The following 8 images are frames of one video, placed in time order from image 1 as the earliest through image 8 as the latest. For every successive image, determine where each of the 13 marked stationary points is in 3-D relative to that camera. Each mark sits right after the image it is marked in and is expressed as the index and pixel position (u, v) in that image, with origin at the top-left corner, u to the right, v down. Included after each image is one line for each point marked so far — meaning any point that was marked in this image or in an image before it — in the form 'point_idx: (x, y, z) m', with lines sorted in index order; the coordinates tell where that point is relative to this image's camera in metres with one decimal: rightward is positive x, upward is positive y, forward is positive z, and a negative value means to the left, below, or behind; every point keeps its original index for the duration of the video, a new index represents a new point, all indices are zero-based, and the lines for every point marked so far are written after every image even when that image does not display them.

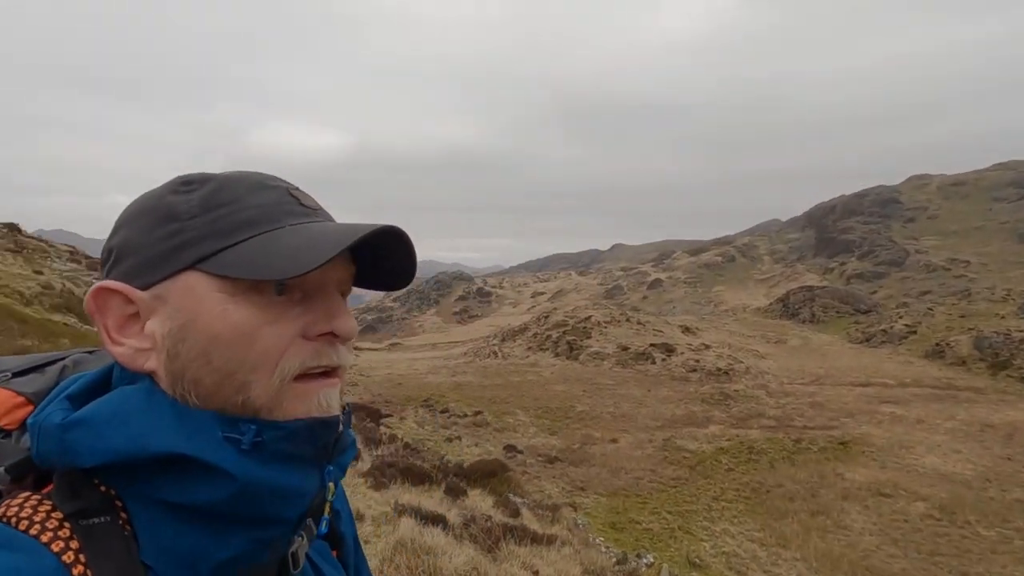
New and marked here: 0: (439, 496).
0: (-2.1, -5.6, +15.9) m
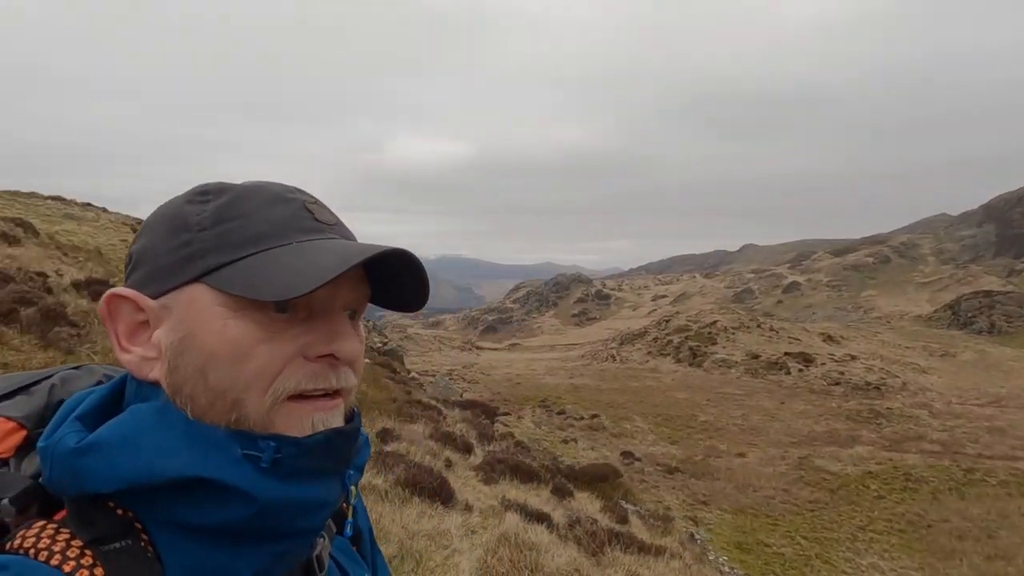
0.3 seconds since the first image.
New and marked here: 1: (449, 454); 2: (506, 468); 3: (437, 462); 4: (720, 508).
0: (+0.9, -5.5, +15.5) m
1: (-1.8, -4.6, +16.3) m
2: (-0.2, -5.1, +16.4) m
3: (-1.9, -4.4, +14.8) m
4: (+7.0, -7.4, +19.6) m
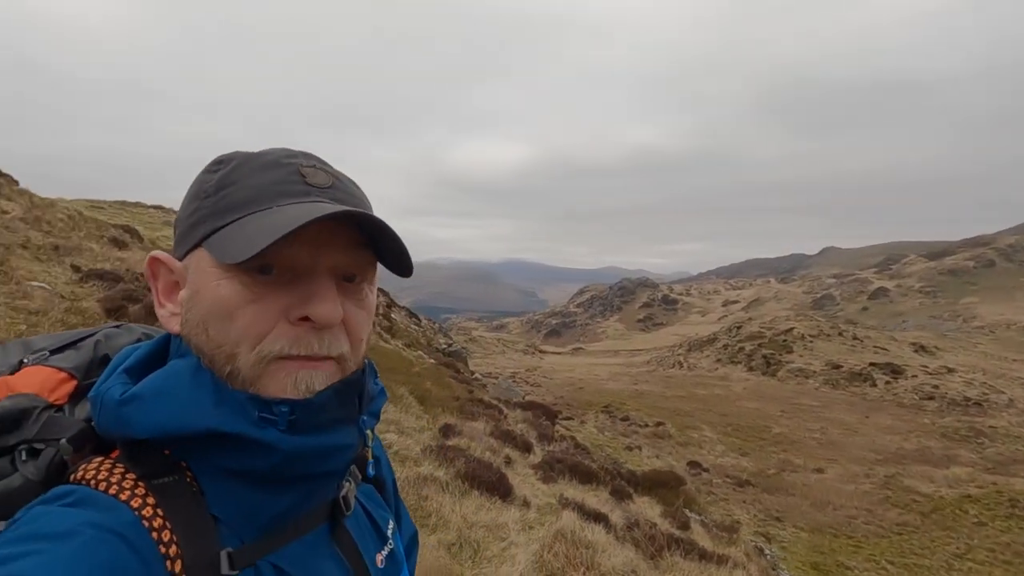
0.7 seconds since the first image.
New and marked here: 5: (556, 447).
0: (+2.5, -5.4, +15.0) m
1: (-0.1, -4.5, +16.1) m
2: (+1.5, -5.0, +16.0) m
3: (-0.4, -4.3, +14.6) m
4: (+9.0, -7.5, +18.4) m
5: (+1.5, -5.4, +19.6) m
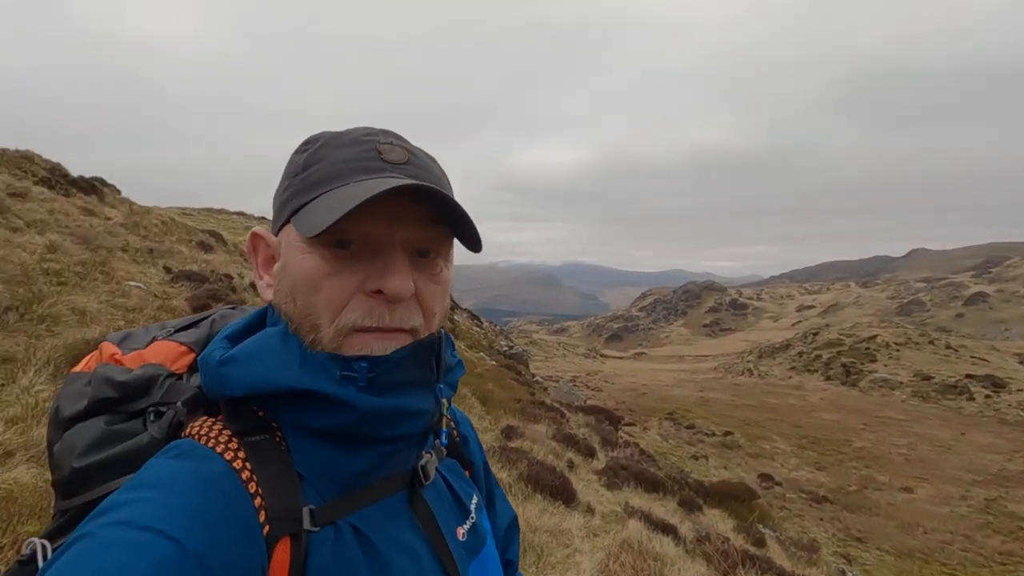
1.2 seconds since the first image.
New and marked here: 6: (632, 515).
0: (+4.1, -5.5, +14.4) m
1: (+1.6, -4.5, +15.7) m
2: (+3.2, -5.0, +15.5) m
3: (+1.2, -4.3, +14.3) m
4: (+10.8, -7.6, +17.0) m
5: (+3.6, -5.4, +19.0) m
6: (+2.5, -4.7, +11.9) m
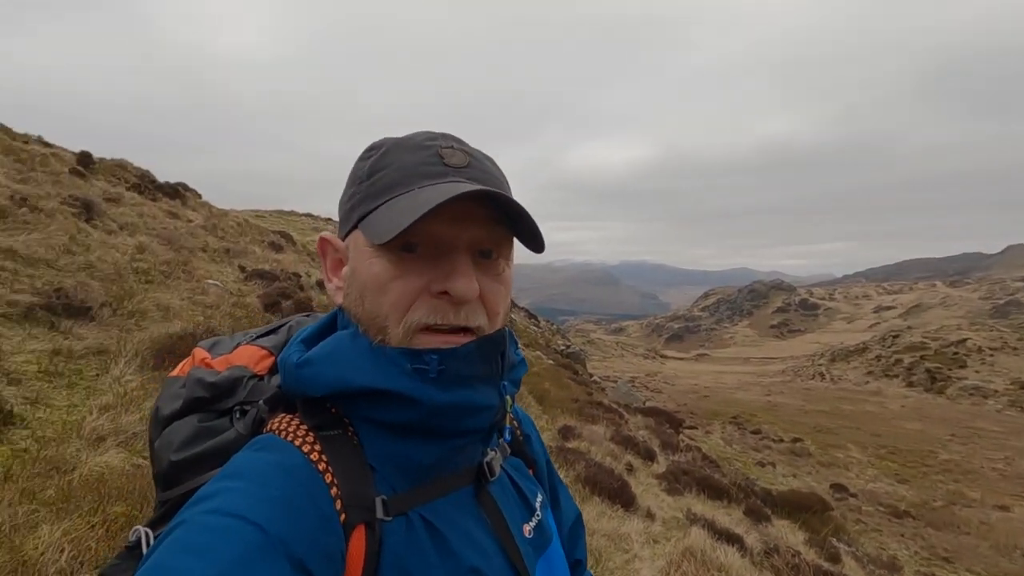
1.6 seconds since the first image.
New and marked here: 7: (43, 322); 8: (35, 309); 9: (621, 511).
0: (+5.4, -5.4, +13.5) m
1: (+3.1, -4.5, +15.1) m
2: (+4.7, -4.9, +14.8) m
3: (+2.5, -4.2, +13.7) m
4: (+12.4, -7.6, +15.5) m
5: (+5.4, -5.4, +18.2) m
6: (+3.6, -4.6, +11.3) m
7: (-5.9, -0.4, +7.3) m
8: (-6.1, -0.3, +7.4) m
9: (+2.0, -4.0, +10.4) m
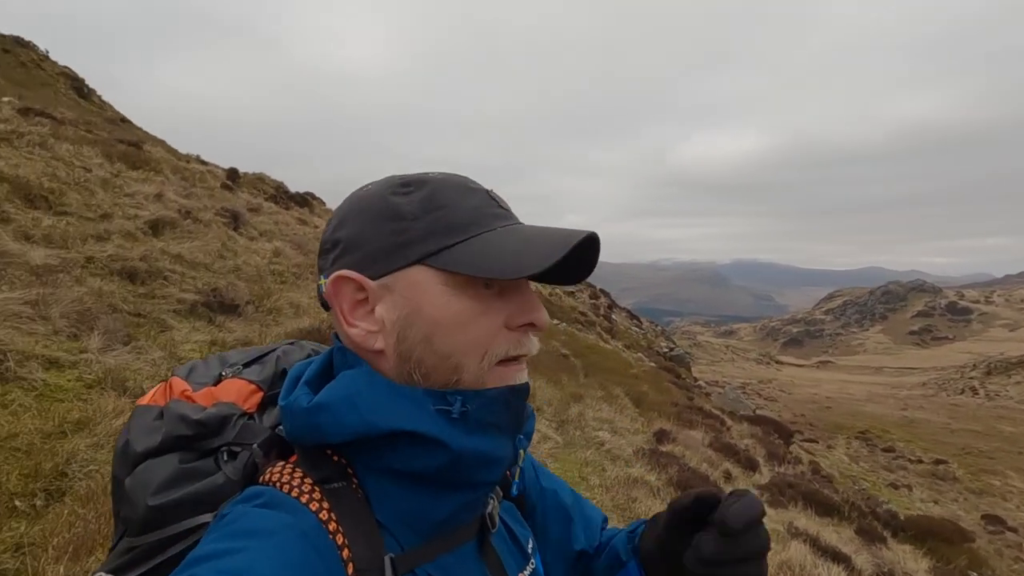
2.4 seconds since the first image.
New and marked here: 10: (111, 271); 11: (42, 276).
0: (+7.5, -5.5, +12.9) m
1: (+5.6, -4.6, +14.8) m
2: (+7.0, -5.1, +14.2) m
3: (+4.7, -4.3, +13.6) m
4: (+14.7, -7.8, +13.6) m
5: (+8.3, -5.5, +17.5) m
6: (+5.4, -4.7, +11.0) m
7: (-4.6, -0.4, +8.7) m
8: (-4.8, -0.3, +8.8) m
9: (+3.6, -4.1, +10.4) m
10: (-6.0, +0.3, +8.7) m
11: (-6.2, +0.2, +7.7) m
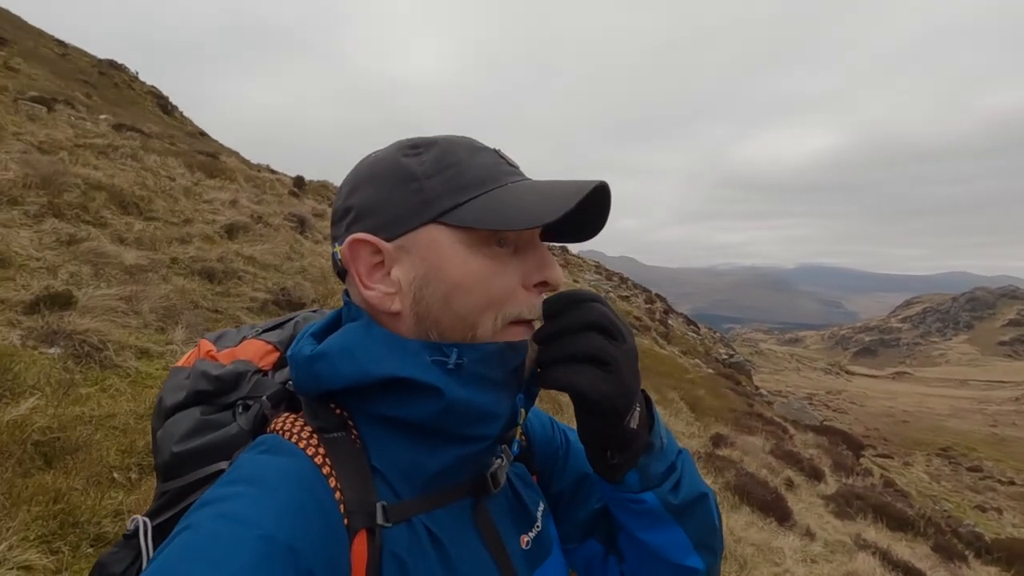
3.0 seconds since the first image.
0: (+8.7, -5.5, +12.2) m
1: (+6.9, -4.6, +14.4) m
2: (+8.3, -5.1, +13.6) m
3: (+6.0, -4.3, +13.2) m
4: (+15.9, -7.8, +12.3) m
5: (+9.9, -5.5, +16.8) m
6: (+6.4, -4.7, +10.5) m
7: (-3.8, -0.4, +9.3) m
8: (-4.0, -0.3, +9.4) m
9: (+4.5, -4.1, +10.1) m
10: (-5.2, +0.3, +9.4) m
11: (-5.5, +0.2, +8.4) m
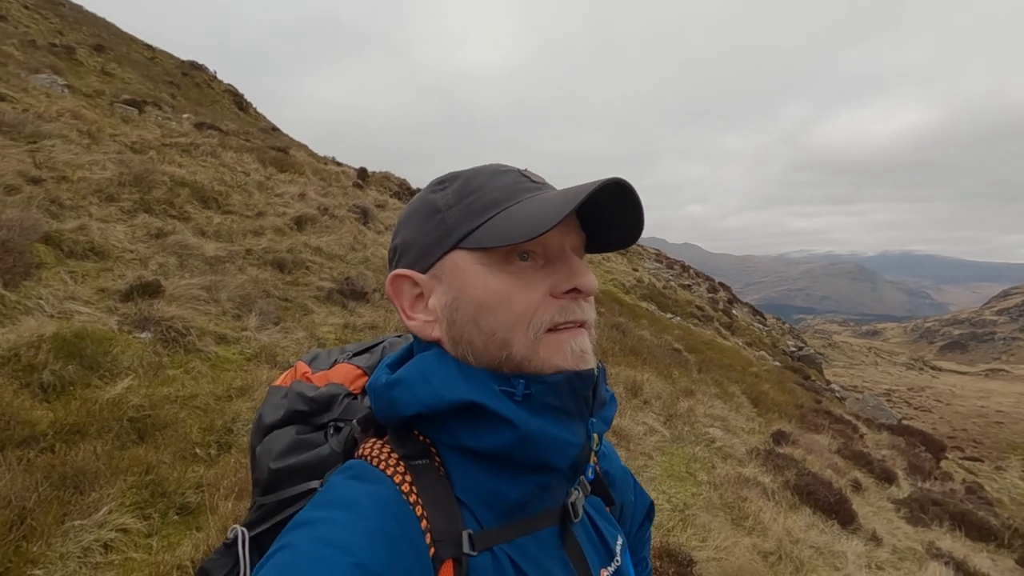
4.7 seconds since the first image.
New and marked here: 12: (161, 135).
0: (+9.8, -5.4, +11.6) m
1: (+8.2, -4.4, +13.9) m
2: (+9.5, -5.0, +13.0) m
3: (+7.2, -4.2, +12.8) m
4: (+16.9, -7.8, +10.9) m
5: (+11.4, -5.3, +16.0) m
6: (+7.3, -4.6, +10.1) m
7: (-2.9, -0.2, +9.8) m
8: (-3.1, -0.1, +10.0) m
9: (+5.4, -4.0, +9.9) m
10: (-4.3, +0.5, +10.1) m
11: (-4.7, +0.4, +9.1) m
12: (-9.3, +4.1, +15.4) m
